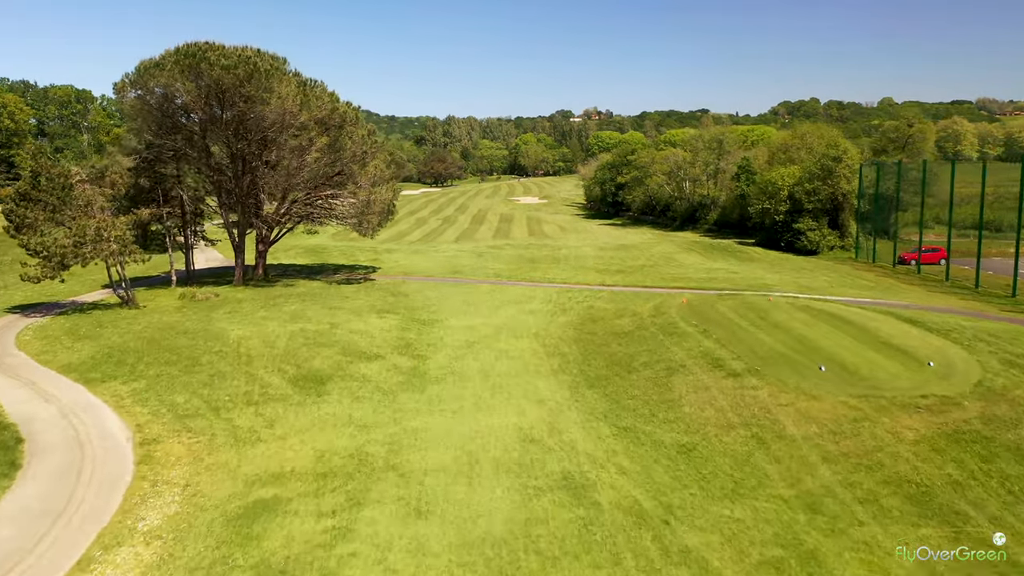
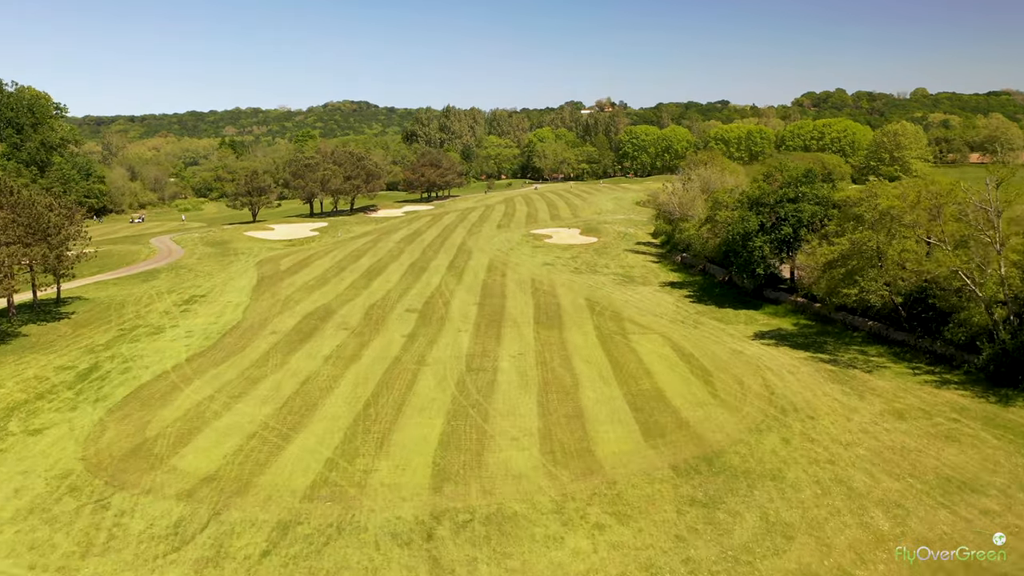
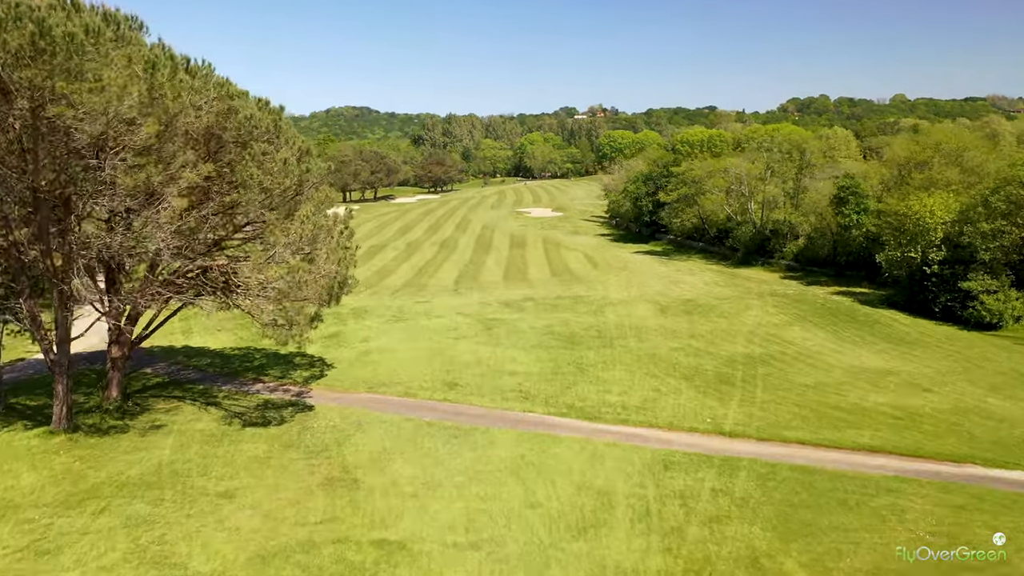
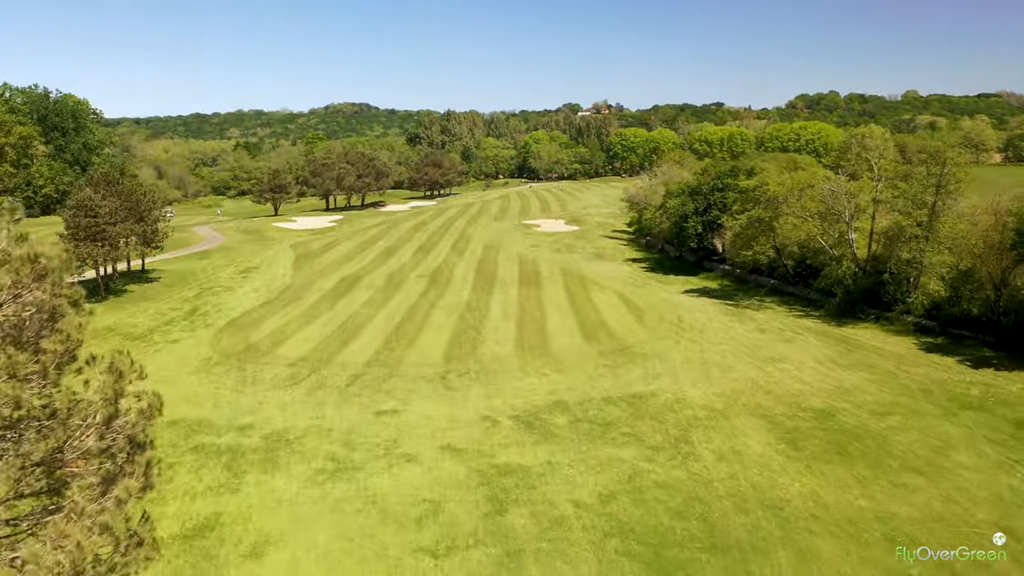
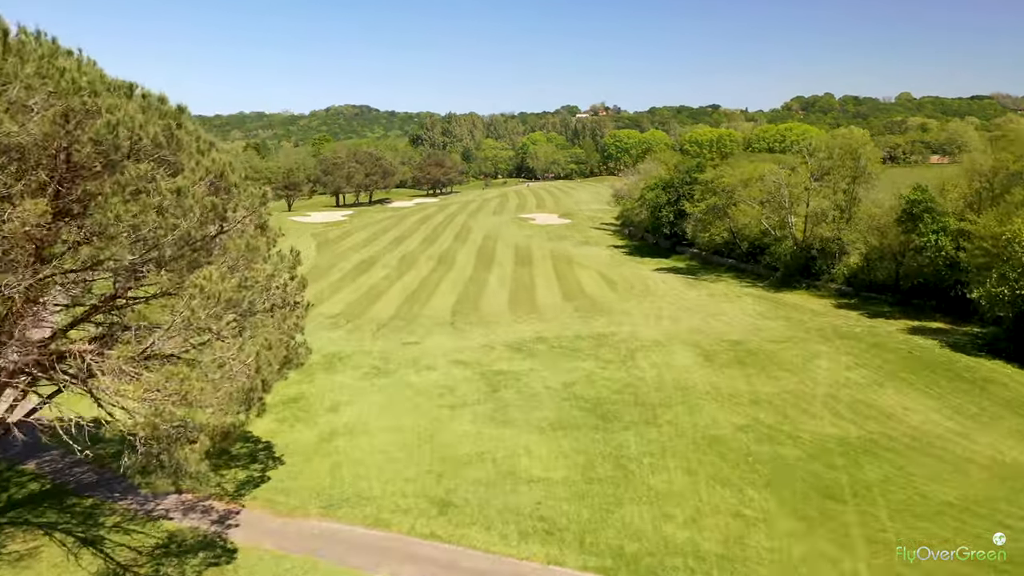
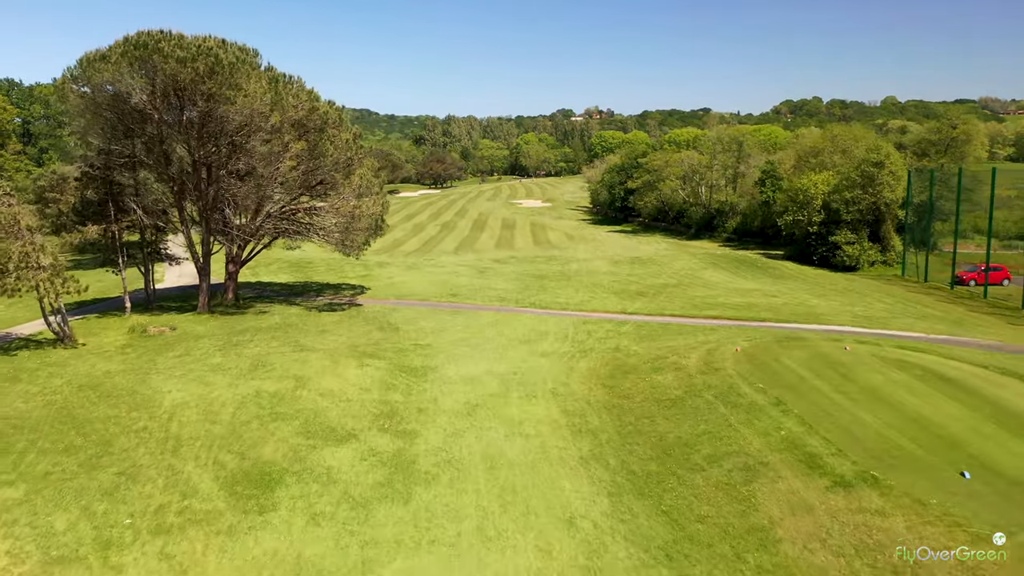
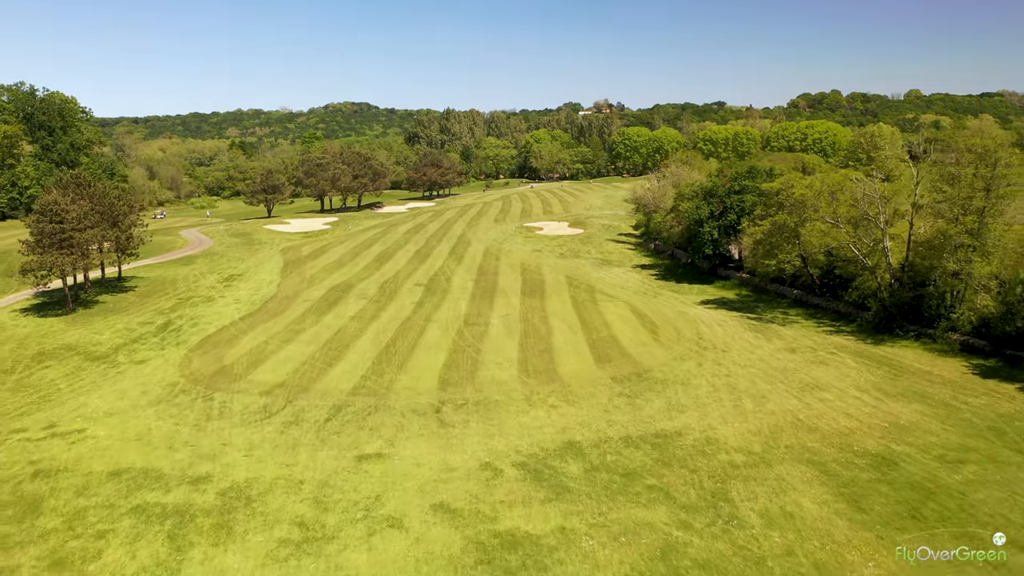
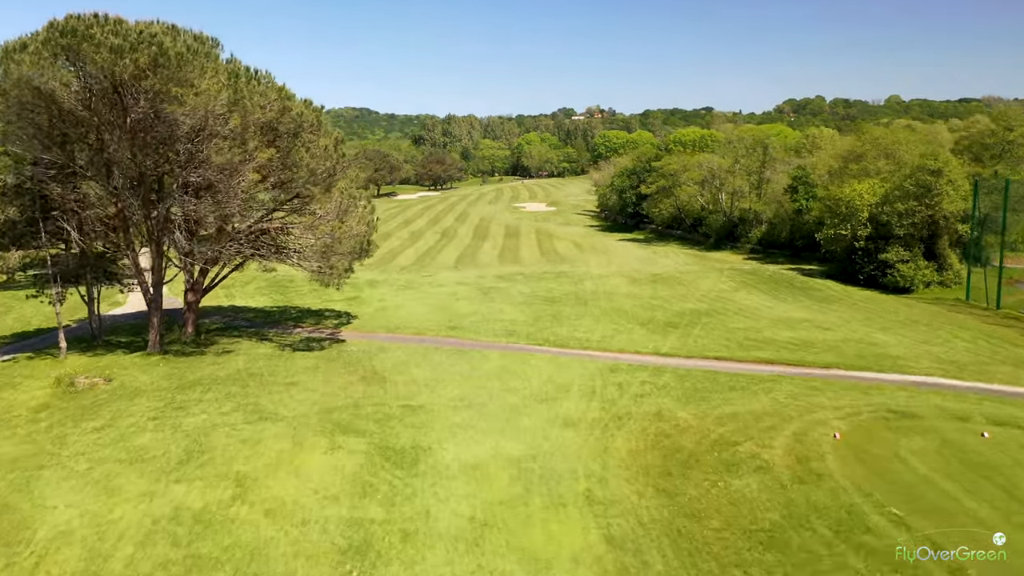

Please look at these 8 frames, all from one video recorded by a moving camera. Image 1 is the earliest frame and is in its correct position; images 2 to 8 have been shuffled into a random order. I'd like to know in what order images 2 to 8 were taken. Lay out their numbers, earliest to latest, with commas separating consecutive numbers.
6, 8, 3, 5, 4, 7, 2
